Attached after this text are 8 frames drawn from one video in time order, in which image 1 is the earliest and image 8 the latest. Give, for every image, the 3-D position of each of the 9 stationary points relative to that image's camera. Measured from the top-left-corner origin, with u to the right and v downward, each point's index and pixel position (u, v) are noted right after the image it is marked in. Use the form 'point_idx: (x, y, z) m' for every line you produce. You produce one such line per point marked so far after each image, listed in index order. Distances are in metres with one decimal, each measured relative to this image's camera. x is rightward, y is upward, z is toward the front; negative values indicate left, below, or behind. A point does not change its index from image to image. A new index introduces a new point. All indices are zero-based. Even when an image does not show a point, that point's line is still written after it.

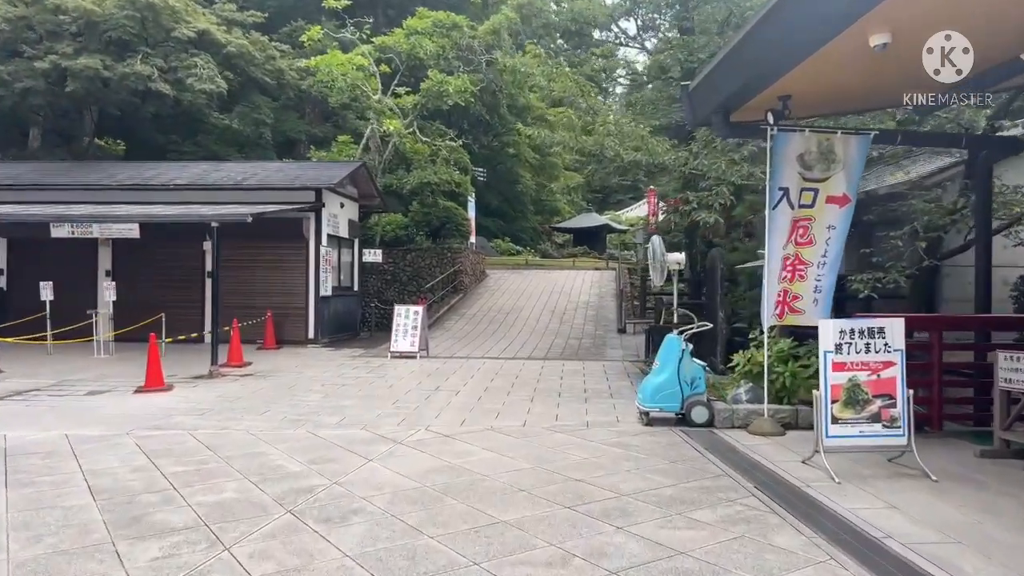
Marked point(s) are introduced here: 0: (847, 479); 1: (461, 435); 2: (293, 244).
0: (+2.8, -1.6, +6.1) m
1: (-0.6, -1.6, +7.8) m
2: (-4.8, +1.0, +15.7) m
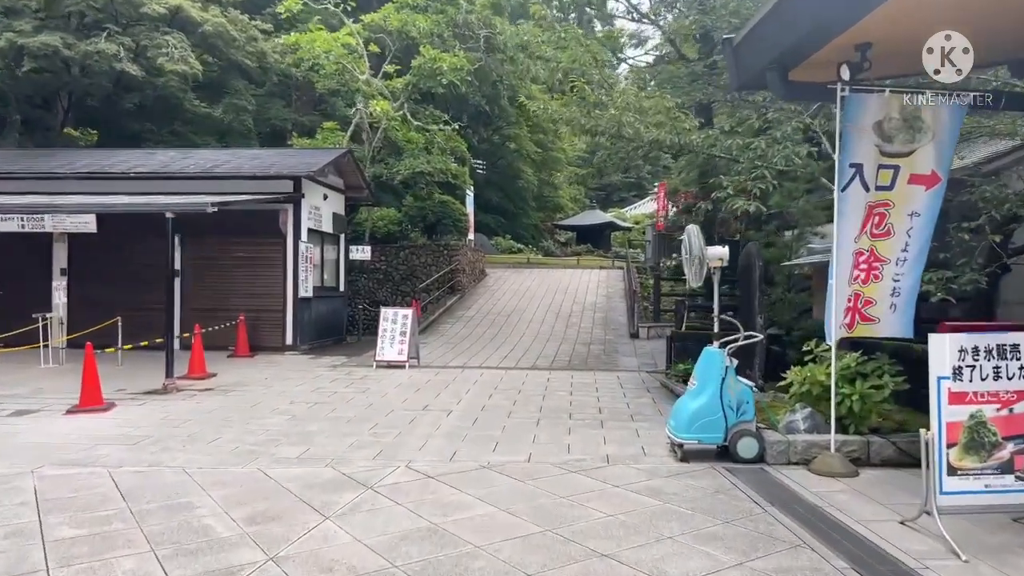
0: (+2.9, -1.6, +4.4) m
1: (-0.5, -1.6, +6.2) m
2: (-4.7, +1.0, +14.1) m
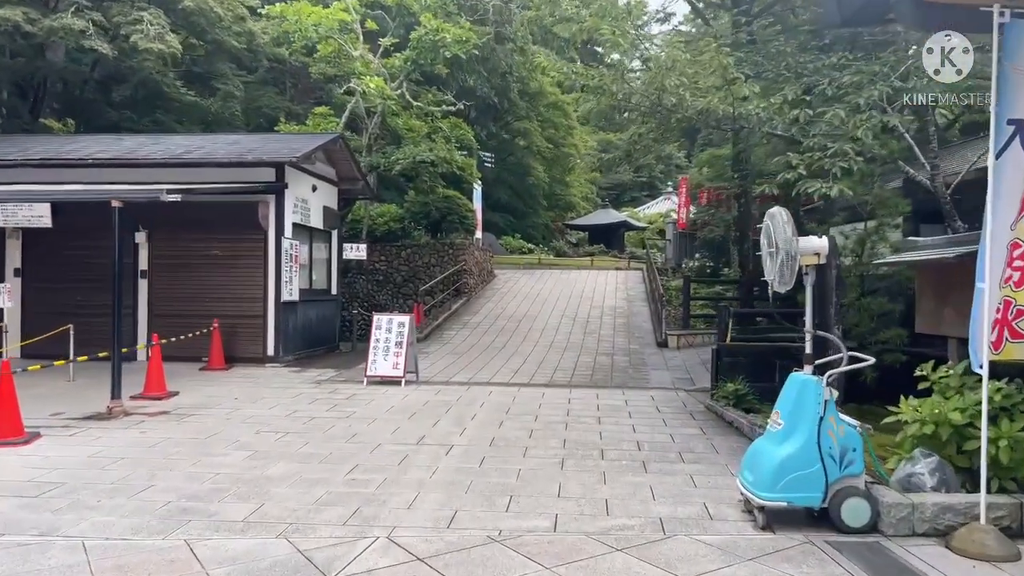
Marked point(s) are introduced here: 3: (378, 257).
0: (+3.0, -1.7, +2.6) m
1: (-0.4, -1.7, +4.4) m
2: (-4.5, +0.9, +12.4) m
3: (-3.6, +0.8, +19.5) m
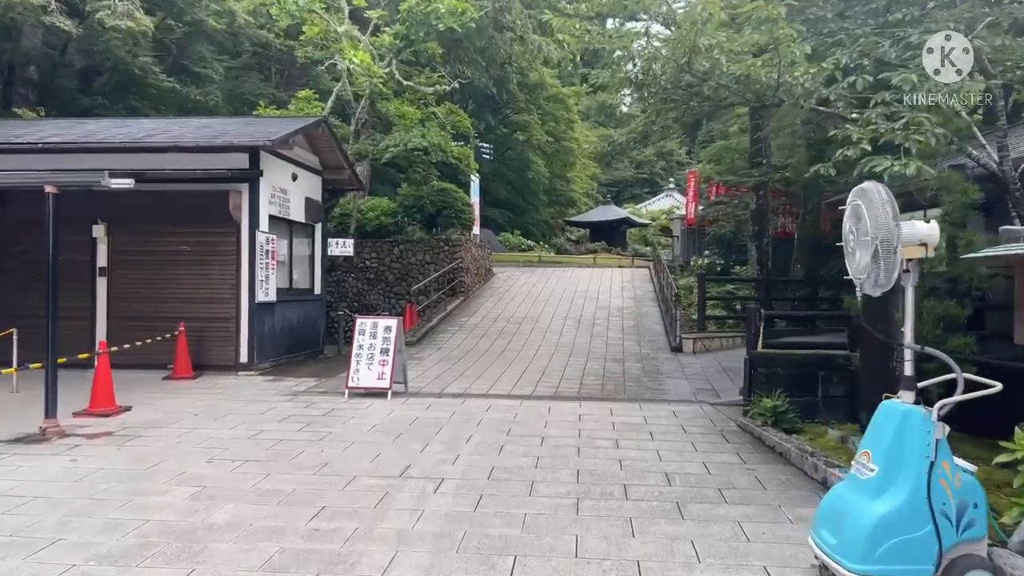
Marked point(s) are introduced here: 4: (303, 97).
0: (+3.0, -1.7, +1.4) m
1: (-0.4, -1.7, +3.1) m
2: (-4.5, +0.9, +11.1) m
3: (-3.6, +0.9, +18.2) m
4: (-4.4, +4.0, +15.1) m
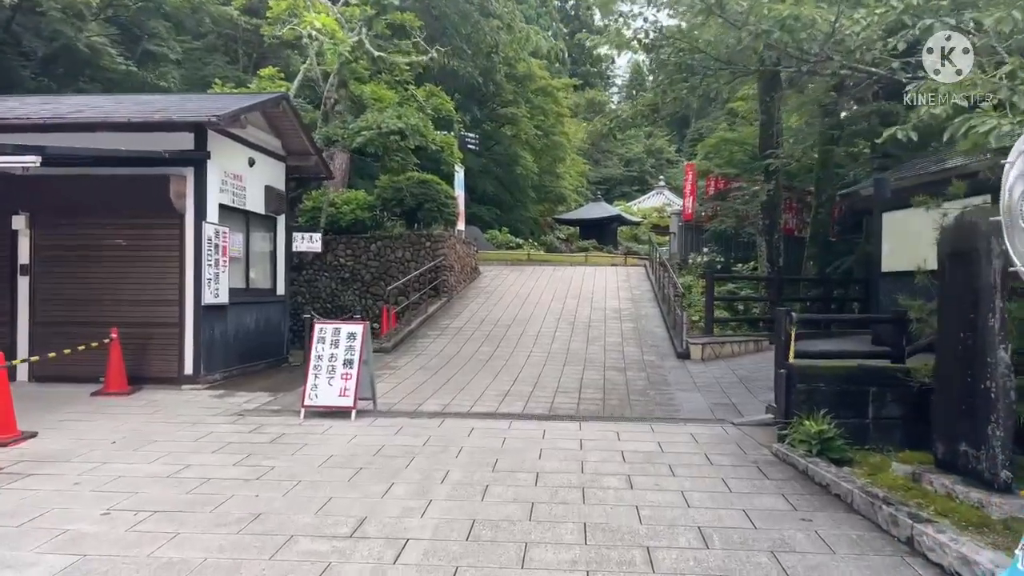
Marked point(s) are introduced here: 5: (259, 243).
0: (+3.0, -1.7, 0.0) m
1: (-0.4, -1.7, +1.7) m
2: (-4.7, +0.9, +9.6) m
3: (-3.9, +0.9, +16.7) m
4: (-4.6, +4.0, +13.6) m
5: (-4.1, +0.7, +11.5) m
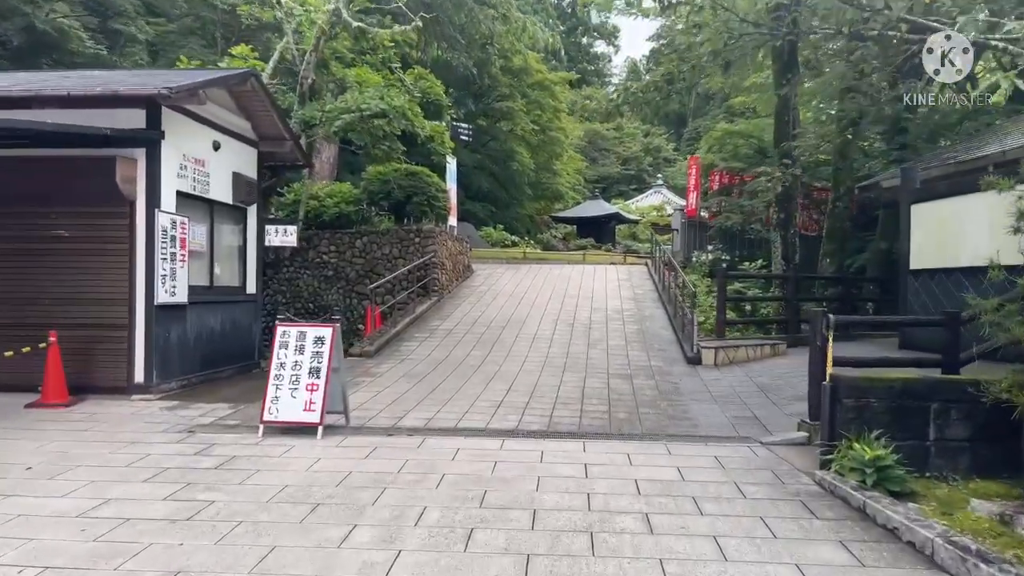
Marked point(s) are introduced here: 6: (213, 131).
0: (+3.0, -1.6, -1.1) m
1: (-0.4, -1.6, +0.6) m
2: (-4.8, +0.9, +8.5) m
3: (-4.0, +0.9, +15.6) m
4: (-4.7, +4.0, +12.5) m
5: (-4.1, +0.8, +10.4) m
6: (-4.0, +2.1, +9.7) m
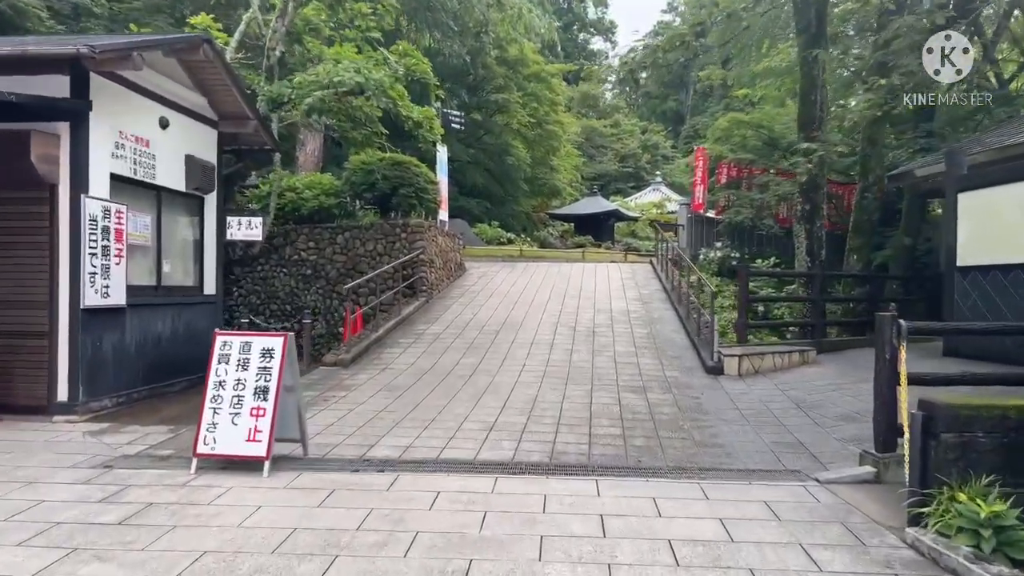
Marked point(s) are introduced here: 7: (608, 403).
0: (+3.0, -1.6, -2.4) m
1: (-0.5, -1.6, -0.7) m
2: (-4.8, +0.9, +7.1) m
3: (-4.1, +0.9, +14.3) m
4: (-4.8, +4.0, +11.1) m
5: (-4.2, +0.8, +9.1) m
6: (-4.1, +2.1, +8.4) m
7: (+1.0, -1.2, +7.8) m
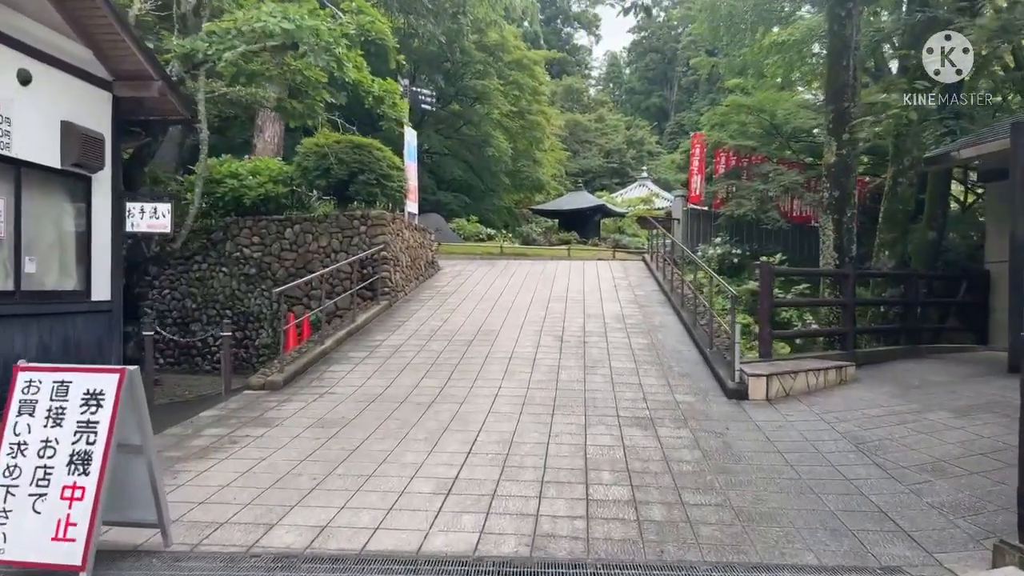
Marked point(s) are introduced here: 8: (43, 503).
0: (+2.9, -1.7, -4.2) m
1: (-0.5, -1.7, -2.6) m
2: (-5.1, +0.9, +5.1) m
3: (-4.5, +0.9, +12.3) m
4: (-5.2, +4.0, +9.1) m
5: (-4.5, +0.7, +7.1) m
6: (-4.4, +2.1, +6.4) m
7: (+0.8, -1.3, +5.9) m
8: (-2.3, -1.0, +3.5) m
